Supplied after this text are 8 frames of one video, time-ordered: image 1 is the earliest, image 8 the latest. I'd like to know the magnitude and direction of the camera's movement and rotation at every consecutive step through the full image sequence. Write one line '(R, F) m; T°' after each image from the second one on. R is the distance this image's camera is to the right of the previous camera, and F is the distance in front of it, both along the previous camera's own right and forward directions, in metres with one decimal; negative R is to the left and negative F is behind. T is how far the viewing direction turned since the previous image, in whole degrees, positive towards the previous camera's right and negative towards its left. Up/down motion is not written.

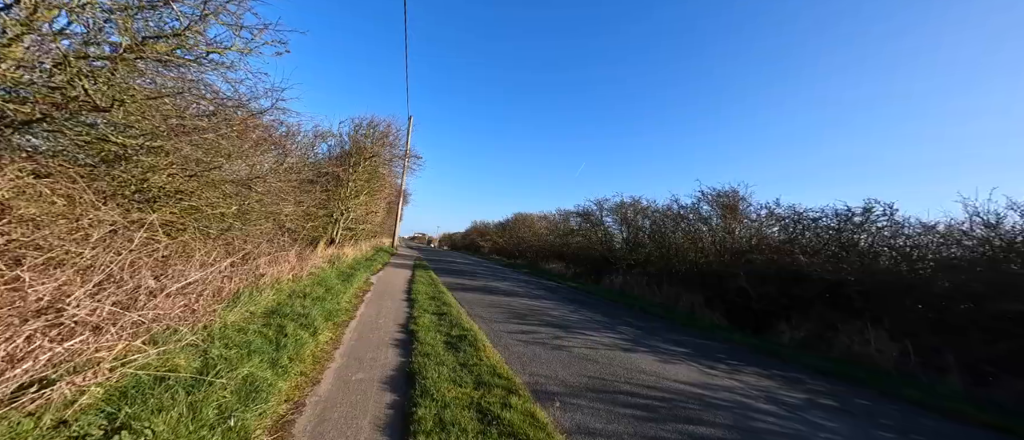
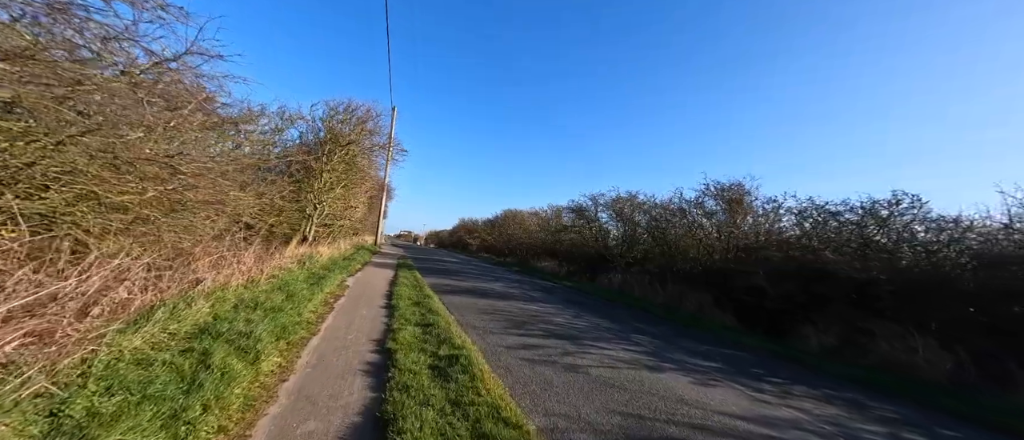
(-0.2, +1.3) m; +2°
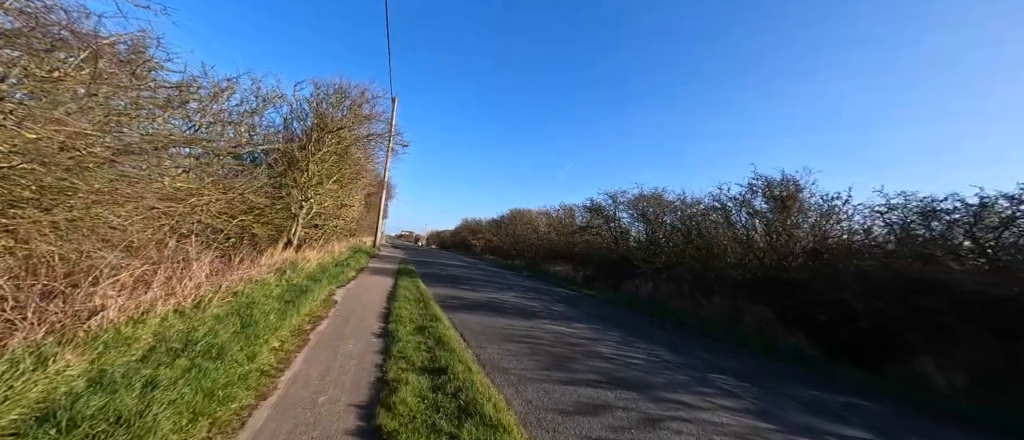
(-0.6, +2.0) m; 0°
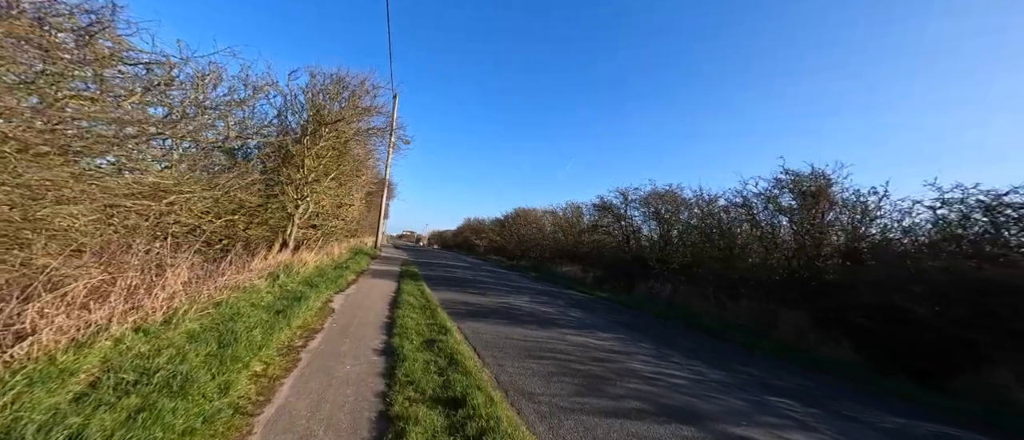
(-0.3, +0.8) m; 0°
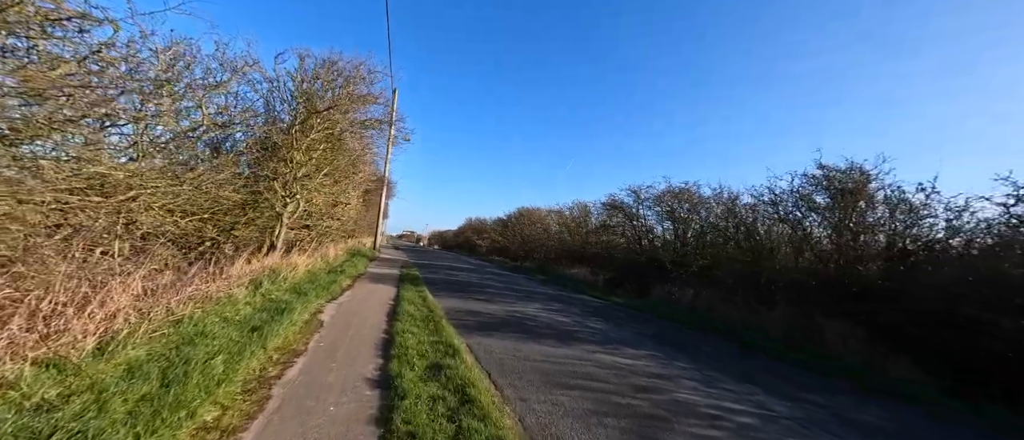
(-0.3, +1.0) m; 0°
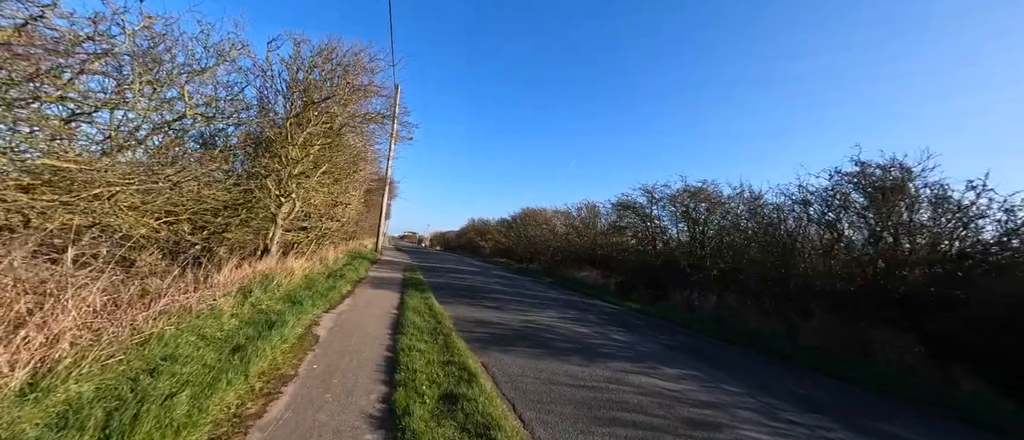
(-0.3, +0.8) m; 0°
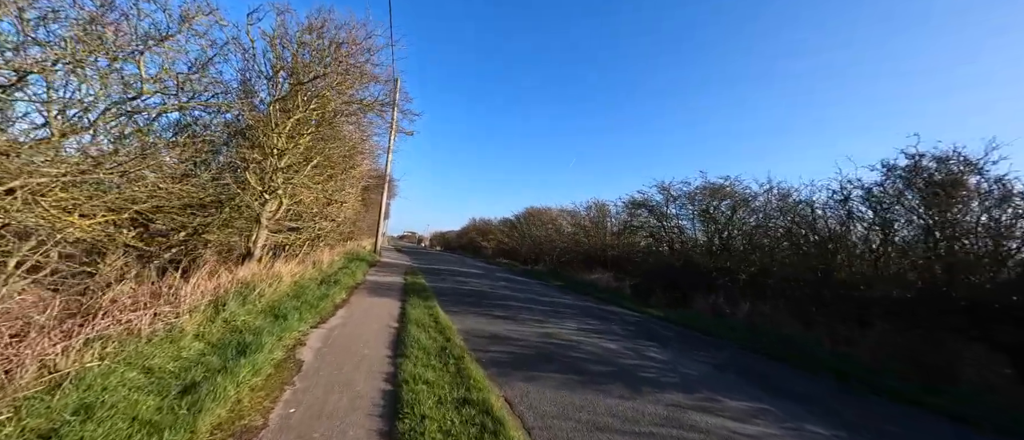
(-0.4, +1.1) m; 0°
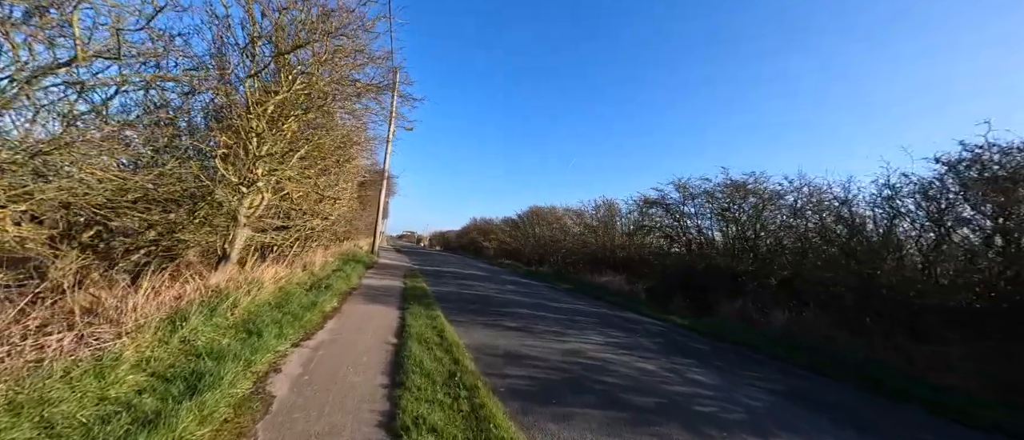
(-0.3, +1.1) m; 0°
